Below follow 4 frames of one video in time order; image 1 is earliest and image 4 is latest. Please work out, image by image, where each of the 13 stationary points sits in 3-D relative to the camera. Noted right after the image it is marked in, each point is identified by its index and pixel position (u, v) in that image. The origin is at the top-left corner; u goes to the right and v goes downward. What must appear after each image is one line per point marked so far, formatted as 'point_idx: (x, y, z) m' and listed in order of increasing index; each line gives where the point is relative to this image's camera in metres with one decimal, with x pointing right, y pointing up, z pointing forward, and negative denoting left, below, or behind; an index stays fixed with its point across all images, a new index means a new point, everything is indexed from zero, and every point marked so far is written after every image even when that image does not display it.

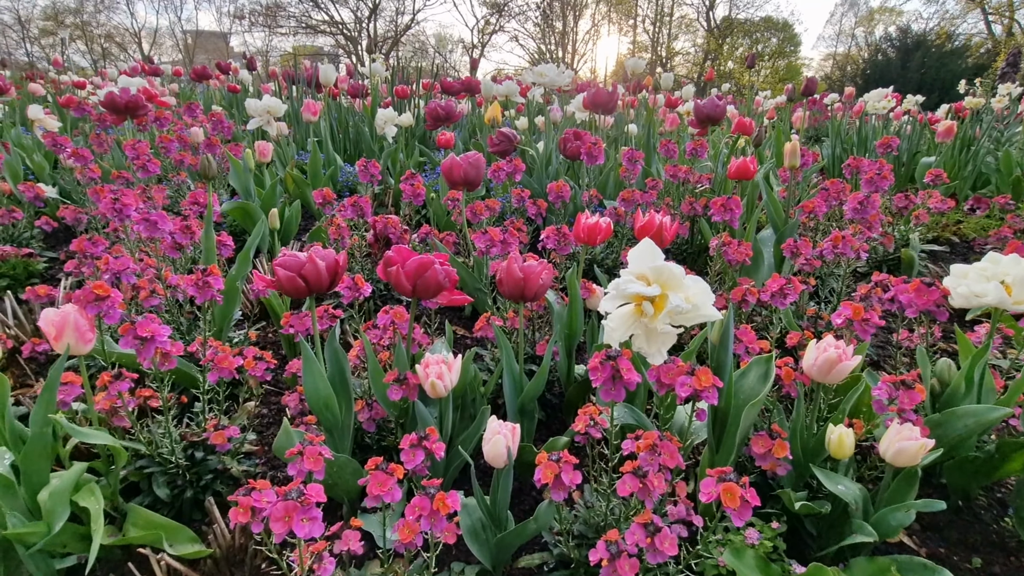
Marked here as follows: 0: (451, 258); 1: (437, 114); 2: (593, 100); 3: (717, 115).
0: (-0.2, +0.1, +2.0) m
1: (-0.5, +1.1, +3.2) m
2: (+0.4, +1.0, +2.8) m
3: (+1.1, +0.9, +2.7) m
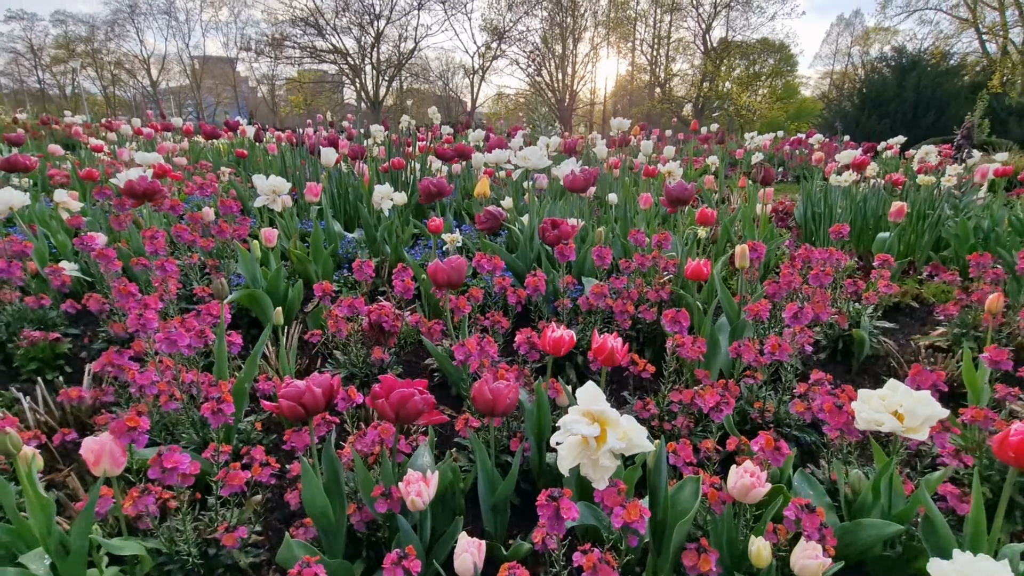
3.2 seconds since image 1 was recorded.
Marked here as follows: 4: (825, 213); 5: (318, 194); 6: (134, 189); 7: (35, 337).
0: (-0.3, -0.3, +2.2) m
1: (-0.6, +0.6, +3.4) m
2: (+0.4, +0.6, +3.1) m
3: (+1.0, +0.5, +3.0) m
4: (+2.3, +0.5, +3.7) m
5: (-1.2, +0.6, +3.3) m
6: (-2.2, +0.6, +3.0) m
7: (-2.4, -0.2, +2.6) m
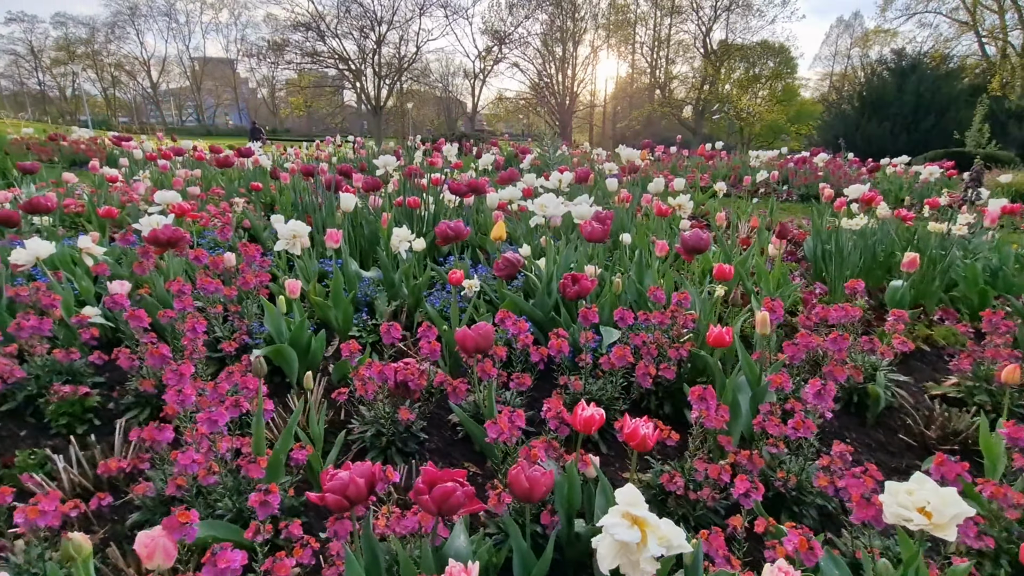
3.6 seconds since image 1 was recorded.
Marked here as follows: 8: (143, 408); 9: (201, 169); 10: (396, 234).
0: (-0.2, -0.6, +2.2) m
1: (-0.4, +0.4, +3.5) m
2: (+0.5, +0.3, +3.1) m
3: (+1.1, +0.2, +3.0) m
4: (+2.4, +0.3, +3.8) m
5: (-1.1, +0.3, +3.4) m
6: (-2.1, +0.3, +3.0) m
7: (-2.3, -0.5, +2.6) m
8: (-1.9, -0.6, +2.7) m
9: (-3.6, +1.4, +6.0) m
10: (-0.8, +0.4, +3.6) m
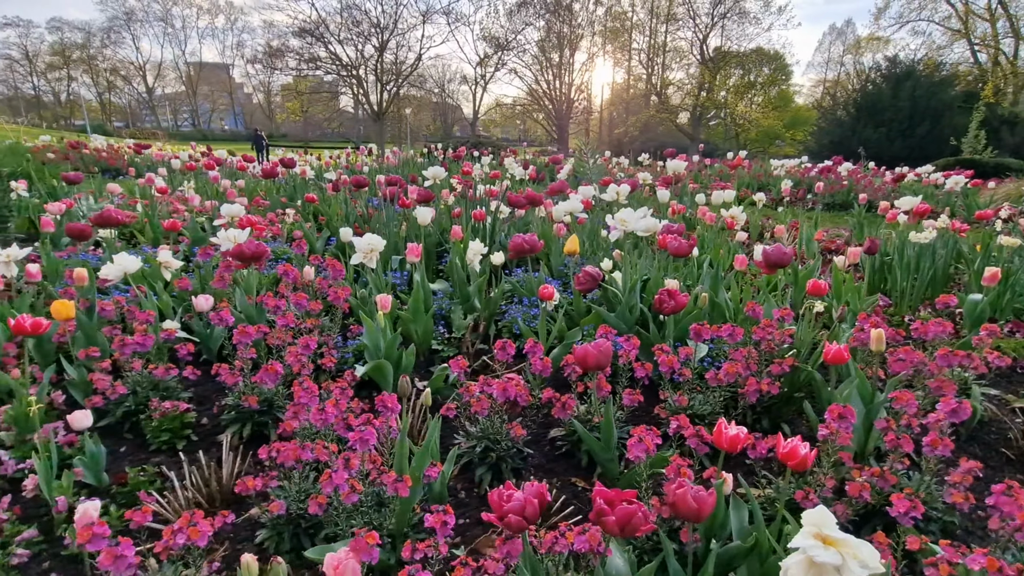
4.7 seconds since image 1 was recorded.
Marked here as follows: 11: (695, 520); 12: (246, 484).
0: (+0.3, -0.6, +2.3) m
1: (+0.1, +0.3, +3.5) m
2: (+1.0, +0.2, +3.2) m
3: (+1.6, +0.1, +3.1) m
4: (+2.9, +0.2, +3.8) m
5: (-0.6, +0.2, +3.4) m
6: (-1.6, +0.2, +3.0) m
7: (-1.7, -0.6, +2.6) m
8: (-1.4, -0.7, +2.7) m
9: (-3.1, +1.3, +6.0) m
10: (-0.3, +0.3, +3.6) m
11: (+0.6, -0.8, +1.7) m
12: (-1.0, -0.8, +2.0) m
